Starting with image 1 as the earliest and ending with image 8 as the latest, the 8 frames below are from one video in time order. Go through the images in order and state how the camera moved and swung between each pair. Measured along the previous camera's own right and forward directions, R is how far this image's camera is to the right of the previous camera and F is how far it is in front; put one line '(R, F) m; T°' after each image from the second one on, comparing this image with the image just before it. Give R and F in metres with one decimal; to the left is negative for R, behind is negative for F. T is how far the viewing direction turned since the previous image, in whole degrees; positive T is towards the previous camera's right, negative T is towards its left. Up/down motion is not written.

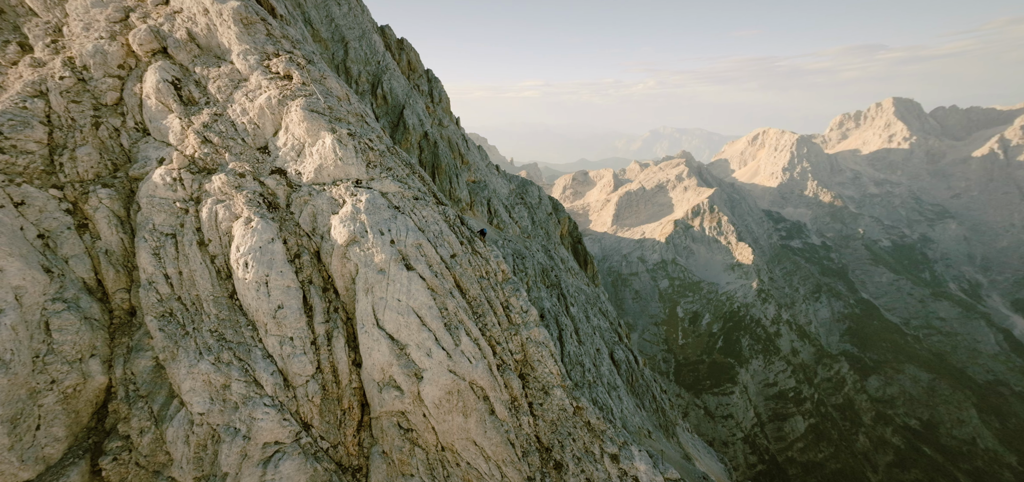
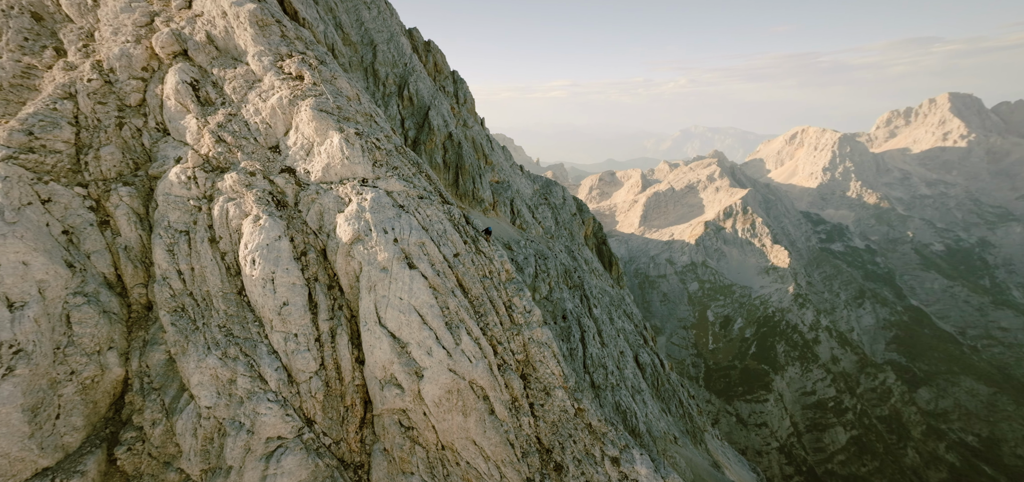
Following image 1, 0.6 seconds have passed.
(+0.6, +0.1) m; -3°
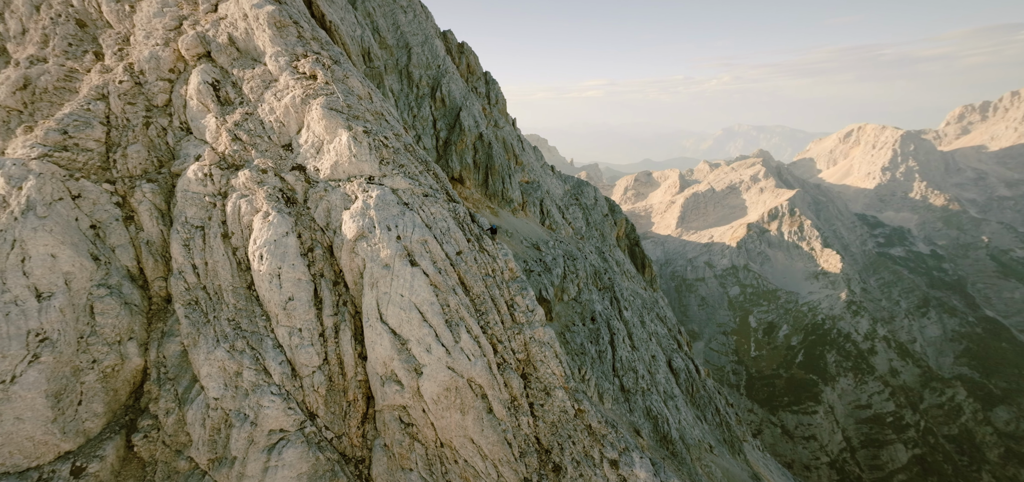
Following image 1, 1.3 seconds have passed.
(+0.8, +0.2) m; -3°
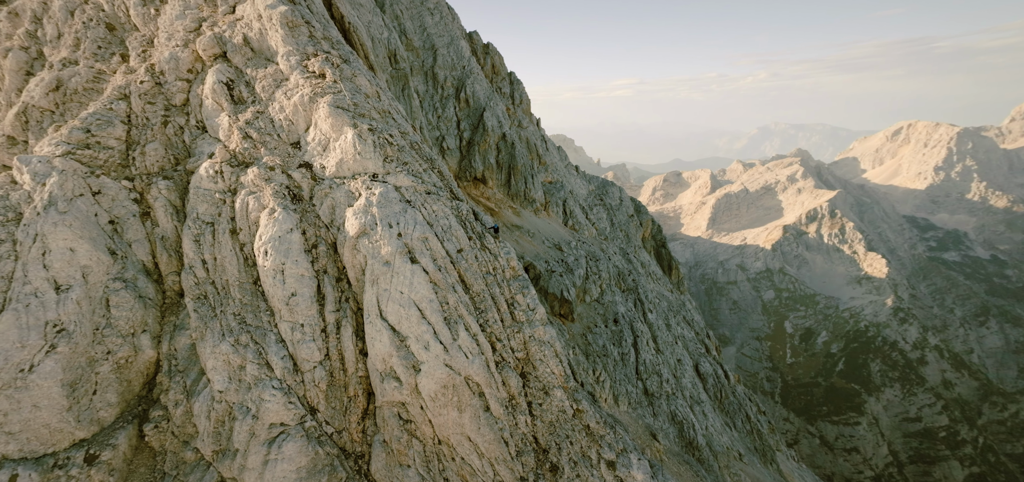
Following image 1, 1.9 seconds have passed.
(+0.6, +0.1) m; -2°
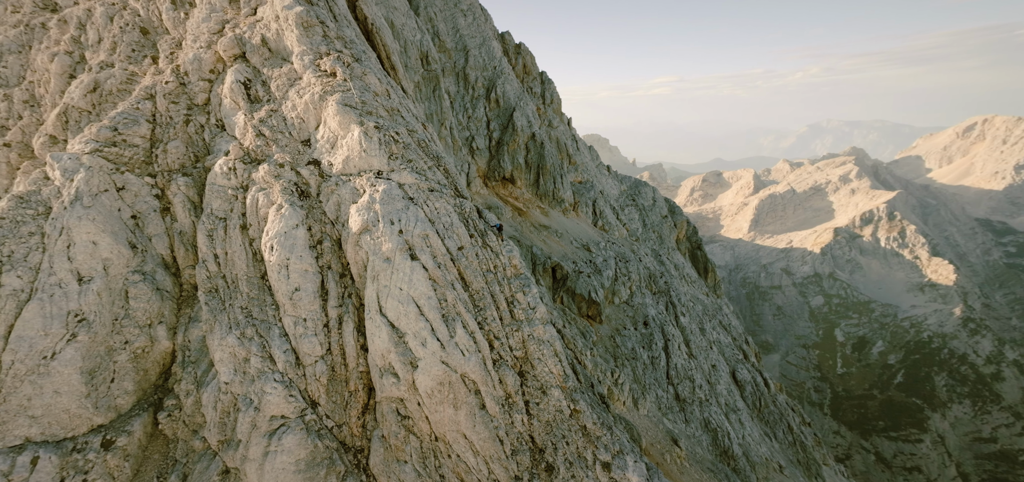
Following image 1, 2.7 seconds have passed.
(+0.8, +0.1) m; -3°
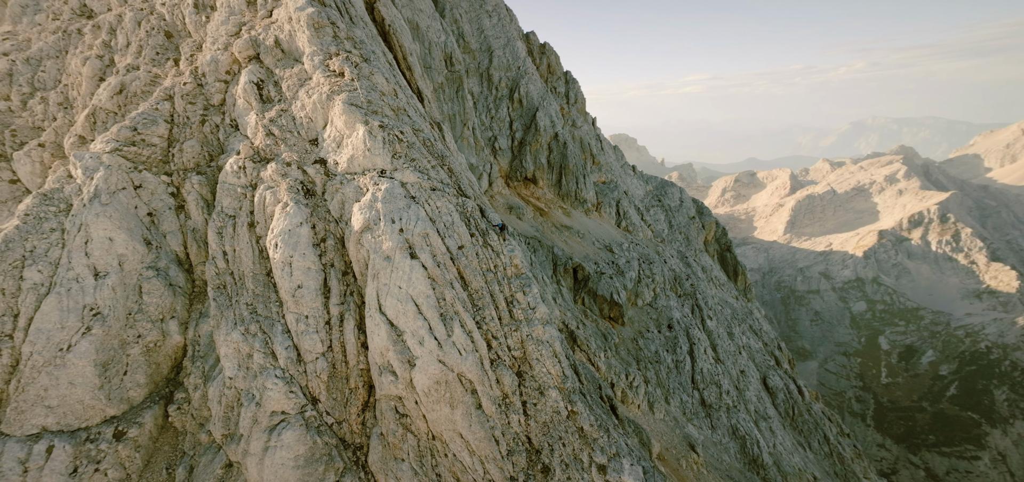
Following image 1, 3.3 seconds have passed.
(+0.6, +0.1) m; -2°
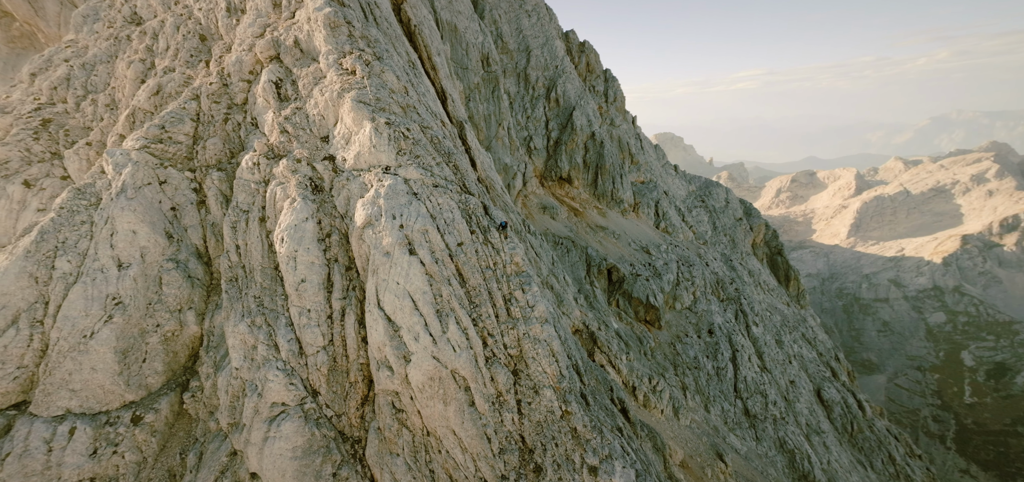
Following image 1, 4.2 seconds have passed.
(+0.9, +0.2) m; -3°
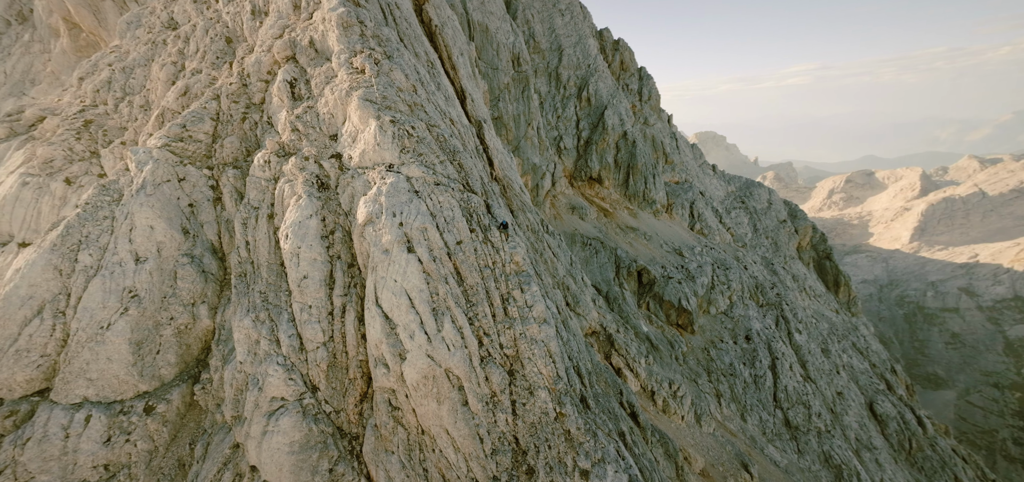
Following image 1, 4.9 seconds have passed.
(+0.8, +0.2) m; -3°
